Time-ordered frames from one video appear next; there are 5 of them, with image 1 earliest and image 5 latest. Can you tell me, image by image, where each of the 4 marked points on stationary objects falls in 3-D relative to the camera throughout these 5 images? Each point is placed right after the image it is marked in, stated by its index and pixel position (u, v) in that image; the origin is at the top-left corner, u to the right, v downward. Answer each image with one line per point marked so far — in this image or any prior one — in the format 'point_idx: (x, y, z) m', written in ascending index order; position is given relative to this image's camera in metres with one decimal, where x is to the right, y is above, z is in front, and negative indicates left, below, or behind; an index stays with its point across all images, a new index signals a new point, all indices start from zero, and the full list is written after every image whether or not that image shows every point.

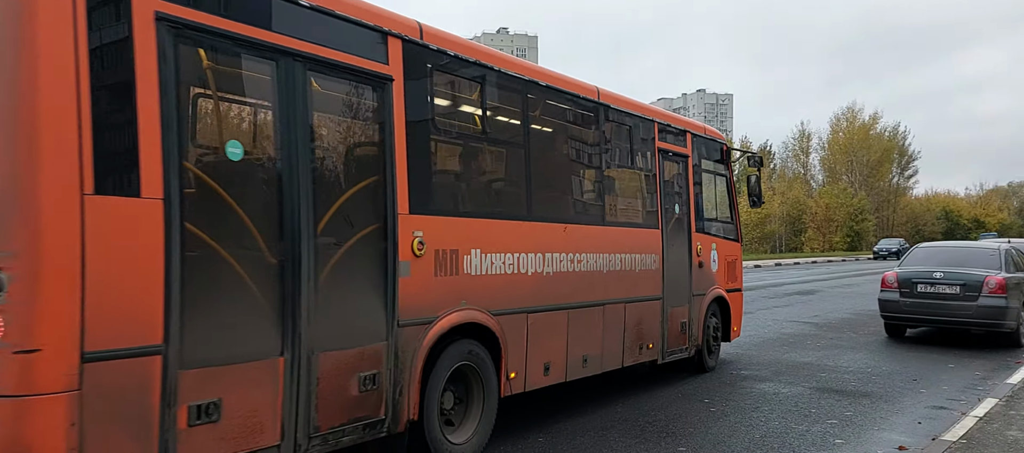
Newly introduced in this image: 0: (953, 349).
0: (+6.4, -1.8, +11.2) m
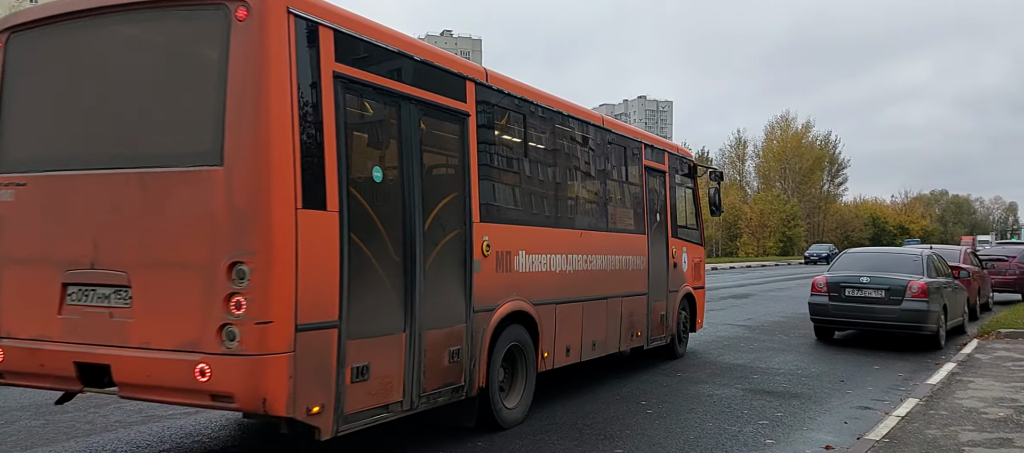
0: (+6.2, -1.9, +12.8) m
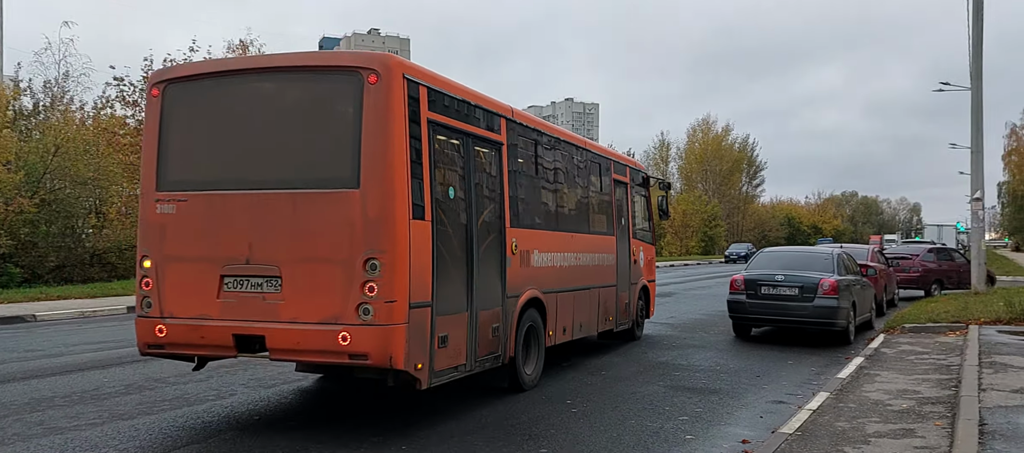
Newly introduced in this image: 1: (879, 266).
0: (+5.7, -2.0, +14.8) m
1: (+8.3, -0.9, +17.3) m
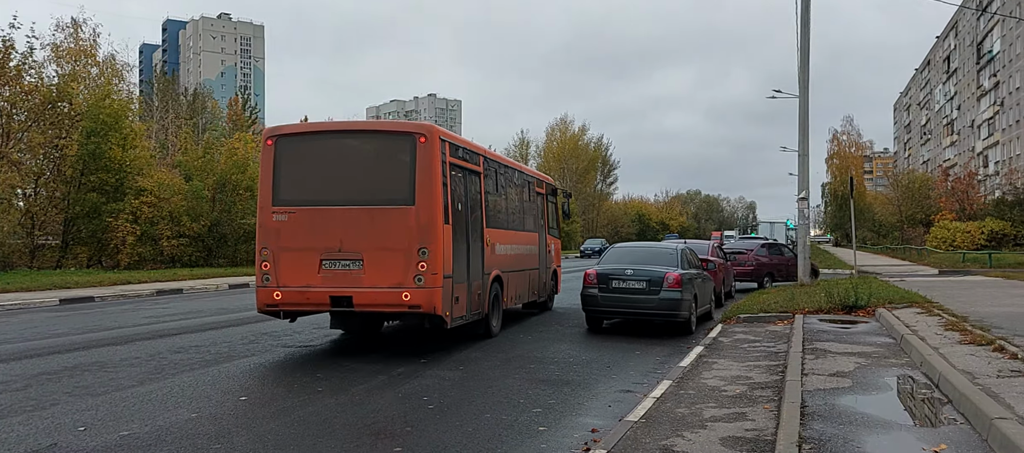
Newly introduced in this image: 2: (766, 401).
0: (+3.4, -1.9, +17.5) m
1: (+5.5, -0.9, +20.4) m
2: (+2.5, -1.8, +7.7) m
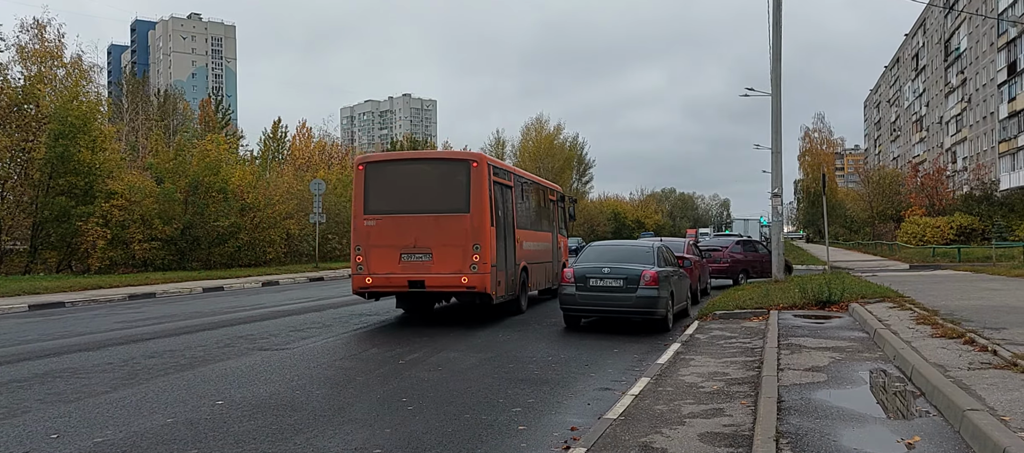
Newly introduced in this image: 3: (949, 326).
0: (+2.9, -1.9, +17.6) m
1: (+4.9, -0.8, +20.6) m
2: (+2.3, -1.7, +7.8) m
3: (+6.3, -1.4, +11.1) m
